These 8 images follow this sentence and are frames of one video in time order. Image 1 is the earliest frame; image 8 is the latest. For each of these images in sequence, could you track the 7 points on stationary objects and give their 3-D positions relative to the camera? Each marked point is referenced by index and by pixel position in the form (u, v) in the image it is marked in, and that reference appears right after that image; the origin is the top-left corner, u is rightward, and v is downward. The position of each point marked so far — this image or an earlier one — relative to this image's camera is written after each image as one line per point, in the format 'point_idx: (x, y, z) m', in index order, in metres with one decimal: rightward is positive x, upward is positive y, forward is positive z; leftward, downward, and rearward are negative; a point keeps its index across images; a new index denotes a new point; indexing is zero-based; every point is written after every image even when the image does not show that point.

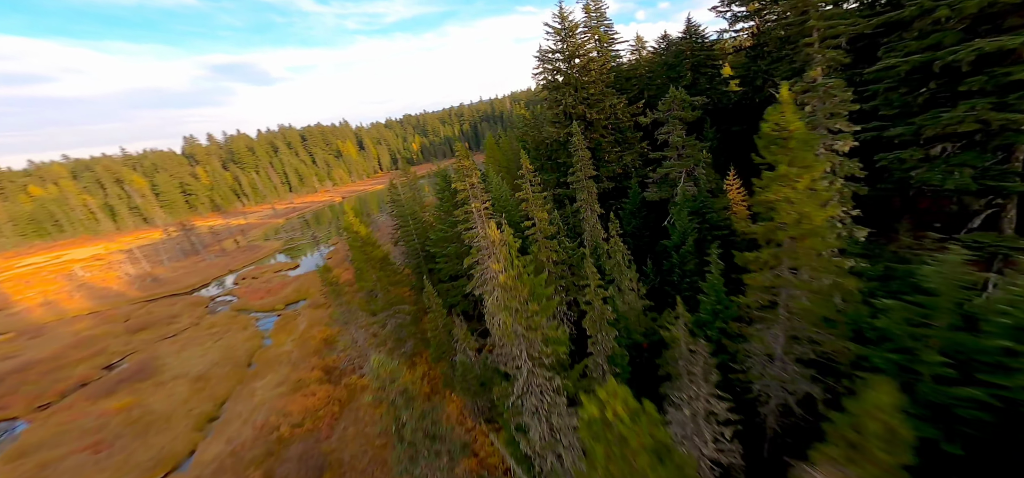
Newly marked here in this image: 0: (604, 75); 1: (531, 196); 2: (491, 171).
0: (+3.6, +6.5, +15.8) m
1: (+0.6, +1.2, +11.6) m
2: (-0.9, +3.0, +17.6) m
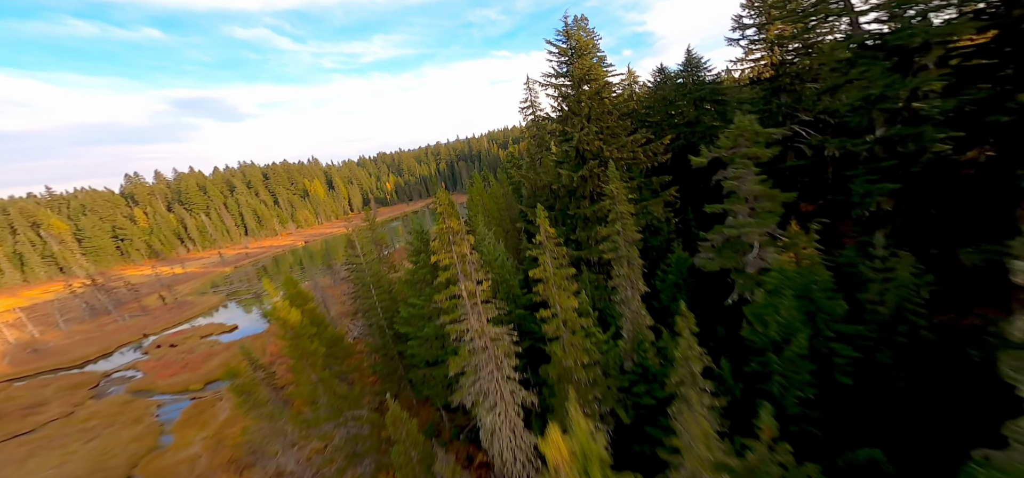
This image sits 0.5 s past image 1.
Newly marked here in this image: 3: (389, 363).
0: (+3.4, +4.3, +12.7) m
1: (+0.7, -0.7, +7.9) m
2: (-1.2, +0.5, +13.9) m
3: (-4.4, -4.4, +14.2) m
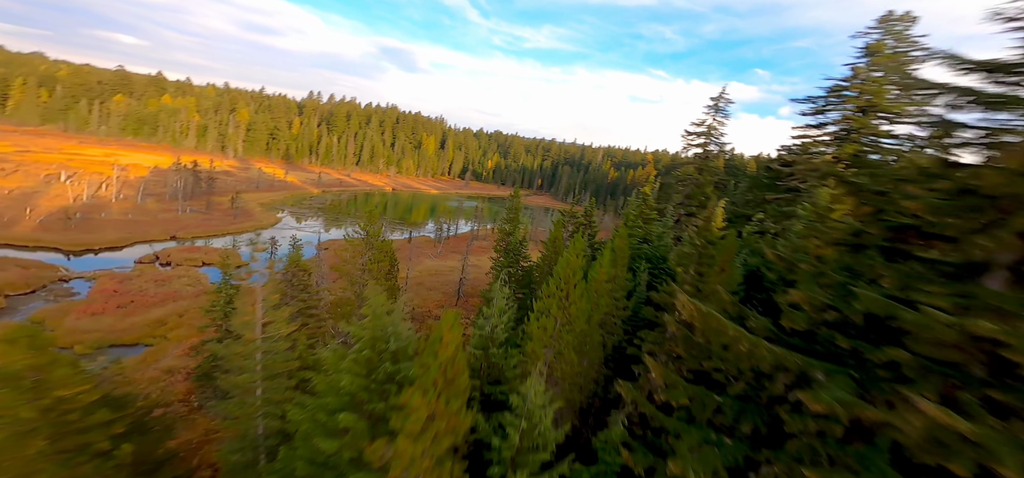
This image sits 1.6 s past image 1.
0: (+5.5, +0.2, +3.4) m
1: (+0.3, -3.2, -0.7) m
2: (+0.2, -1.6, +5.6) m
3: (-4.5, -5.0, +6.7) m
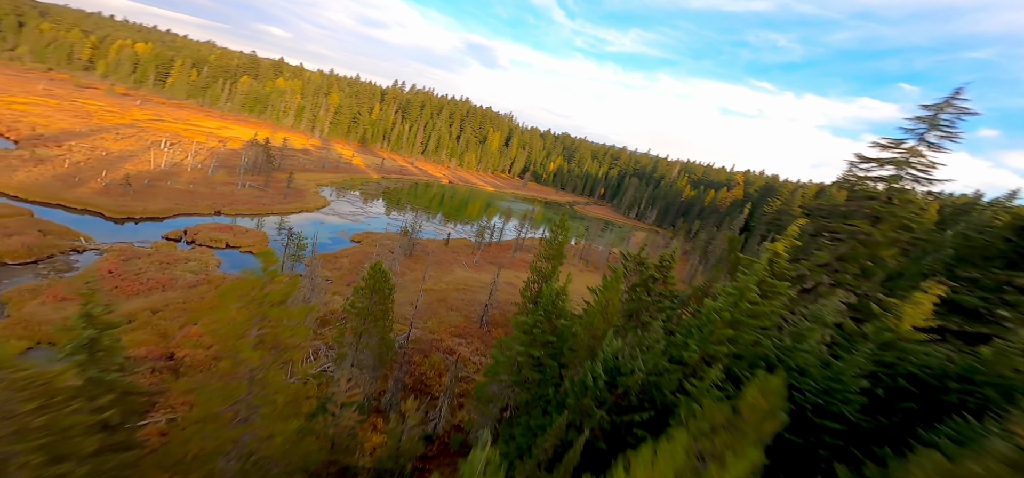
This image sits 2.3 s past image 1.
0: (+4.5, -1.6, -1.8) m
1: (-1.6, -4.3, -5.1) m
2: (-0.7, -2.8, +1.1) m
3: (-5.5, -5.6, +2.9) m
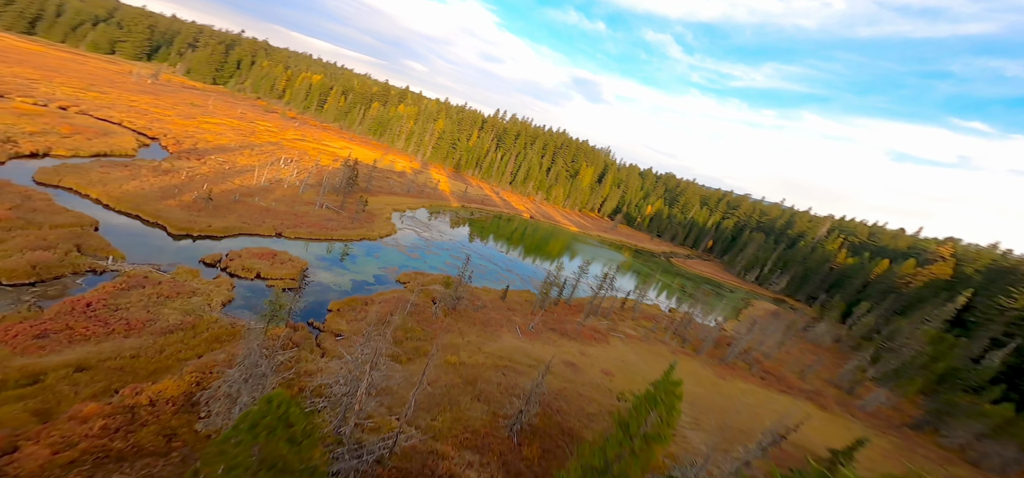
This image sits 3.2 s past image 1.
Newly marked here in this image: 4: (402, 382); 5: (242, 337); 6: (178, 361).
0: (+0.5, -3.3, -9.0) m
1: (-6.4, -5.0, -10.9) m
2: (-3.9, -4.2, -5.0) m
3: (-8.6, -6.6, -2.3) m
4: (-5.2, -6.8, +18.9) m
5: (-12.0, -4.3, +17.7) m
6: (-12.3, -4.4, +14.5) m
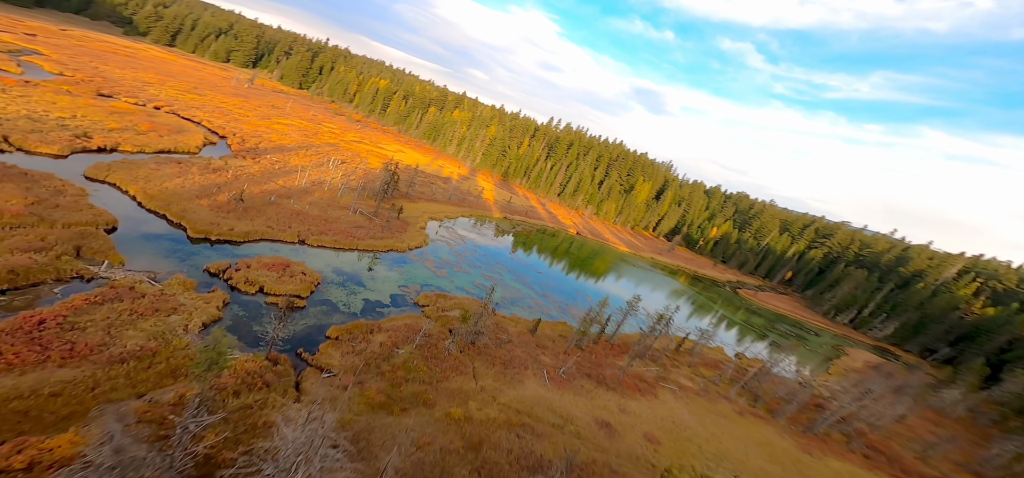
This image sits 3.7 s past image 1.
0: (-2.6, -4.1, -13.0) m
1: (-9.9, -5.4, -14.0) m
2: (-6.5, -4.8, -8.5) m
3: (-10.9, -7.0, -5.2) m
4: (-4.8, -7.9, +15.3) m
5: (-11.5, -5.0, +15.1) m
6: (-12.2, -5.0, +12.0) m
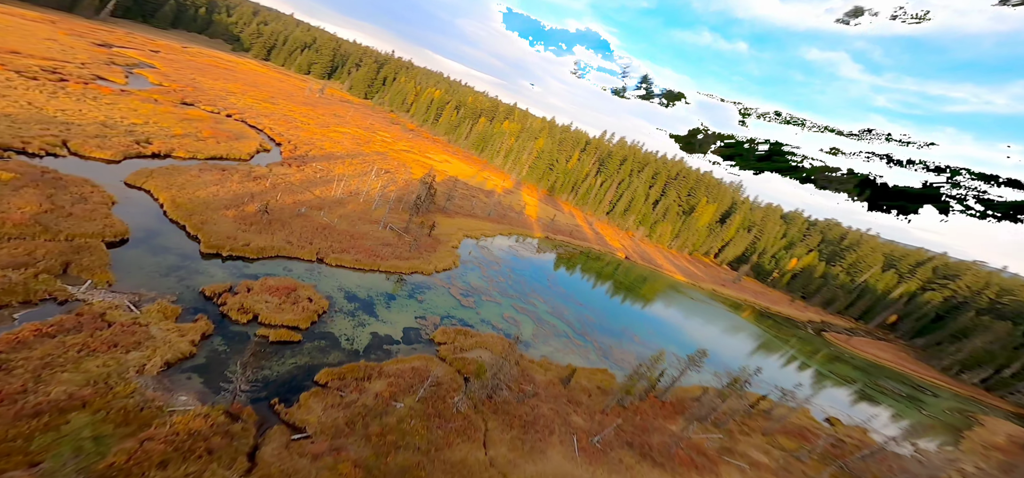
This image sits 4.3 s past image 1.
0: (-6.0, -4.8, -16.7) m
1: (-13.4, -5.7, -16.7) m
2: (-9.4, -5.4, -11.7) m
3: (-13.4, -7.5, -7.9) m
4: (-4.9, -9.3, +11.6) m
5: (-11.4, -6.0, +12.3) m
6: (-12.5, -5.9, +9.3) m
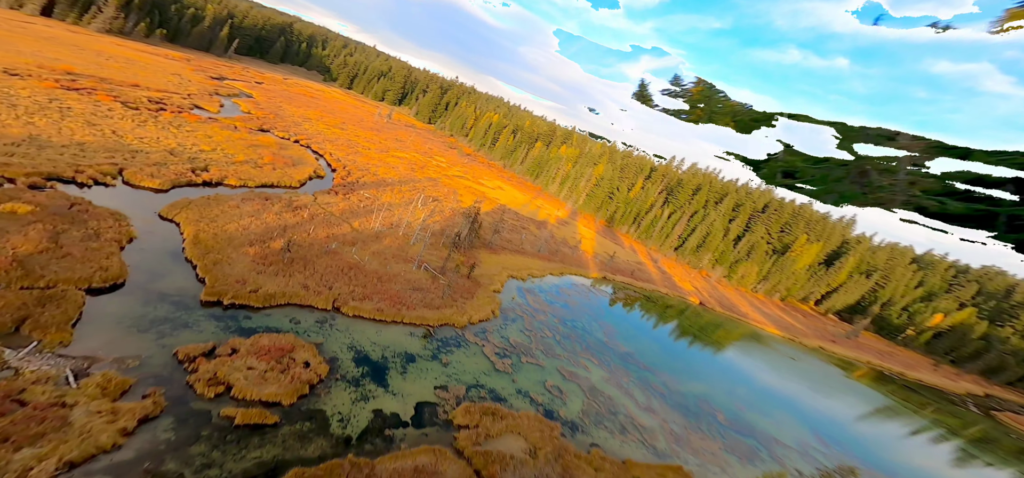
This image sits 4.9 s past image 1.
0: (-10.3, -5.6, -21.3) m
1: (-17.6, -6.2, -20.2) m
2: (-12.9, -6.4, -15.8) m
3: (-16.5, -8.5, -11.6) m
4: (-5.2, -11.6, +6.3) m
5: (-11.4, -8.2, +8.1) m
6: (-12.9, -7.9, +5.3) m
